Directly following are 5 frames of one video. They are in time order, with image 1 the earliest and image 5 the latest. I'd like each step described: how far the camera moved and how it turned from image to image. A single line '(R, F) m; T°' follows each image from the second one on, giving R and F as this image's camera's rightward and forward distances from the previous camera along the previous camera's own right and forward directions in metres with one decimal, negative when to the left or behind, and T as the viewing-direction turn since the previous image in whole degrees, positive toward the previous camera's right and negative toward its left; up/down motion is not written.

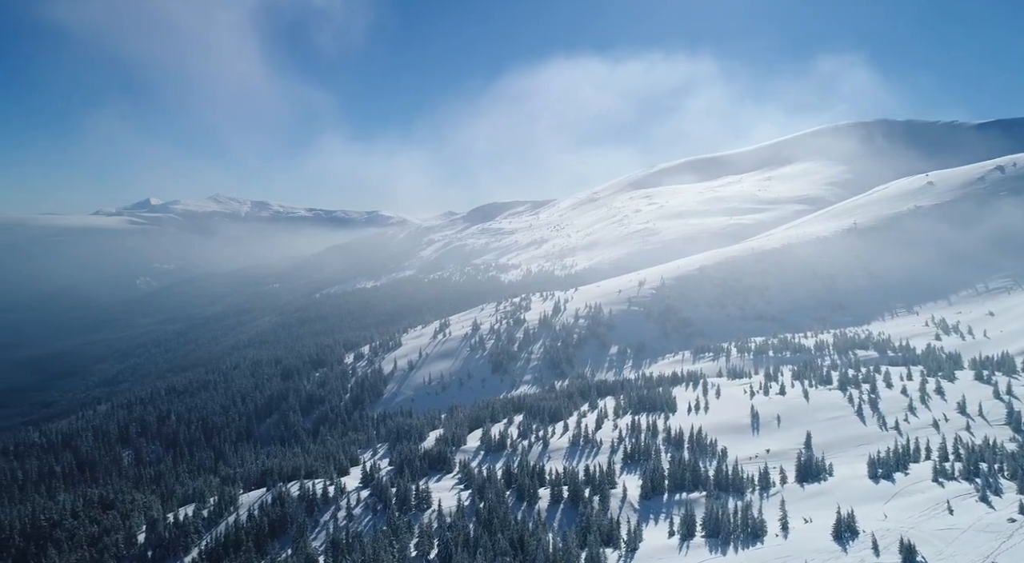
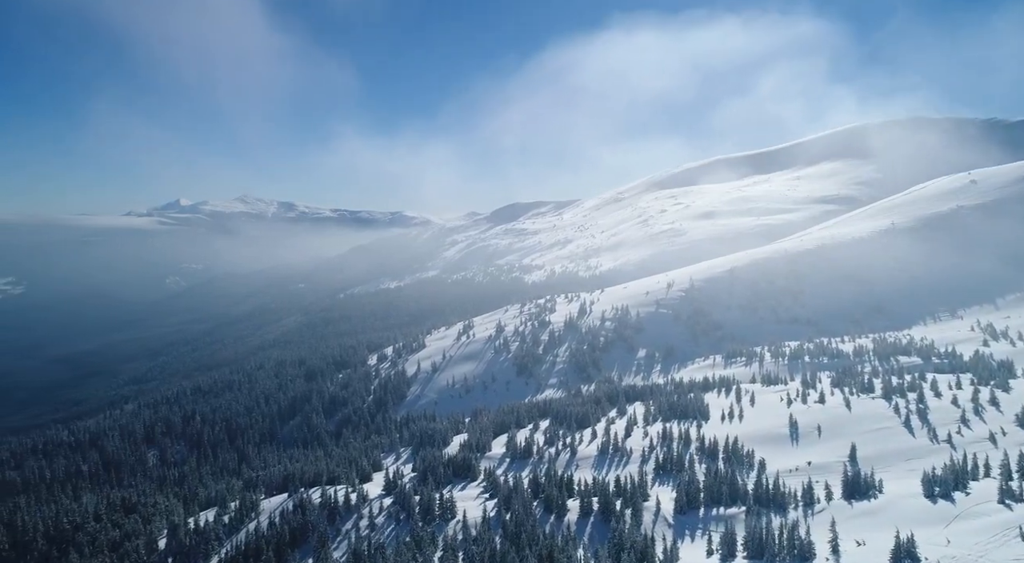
(-0.3, +1.9) m; -2°
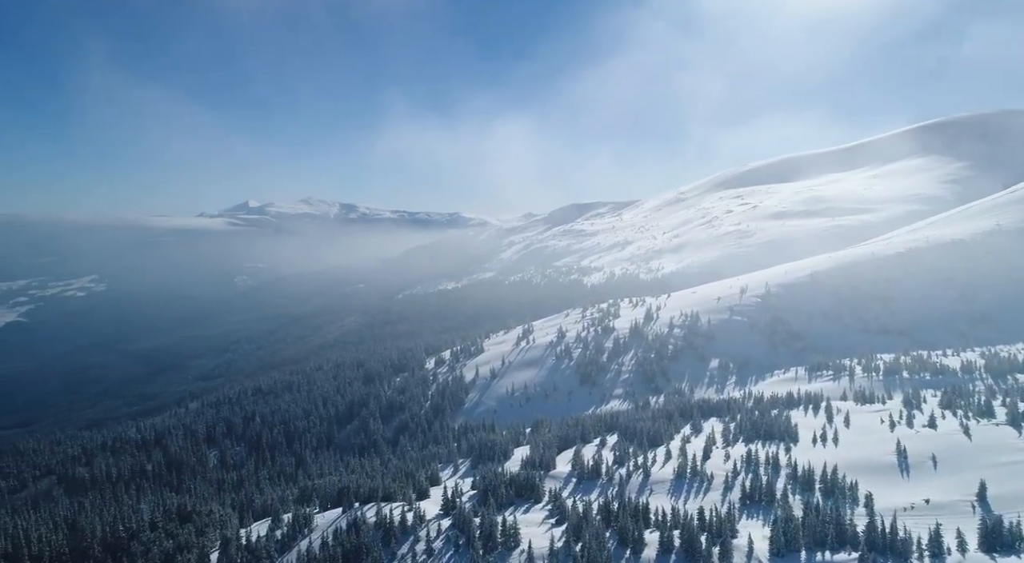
(-0.9, +4.5) m; -4°
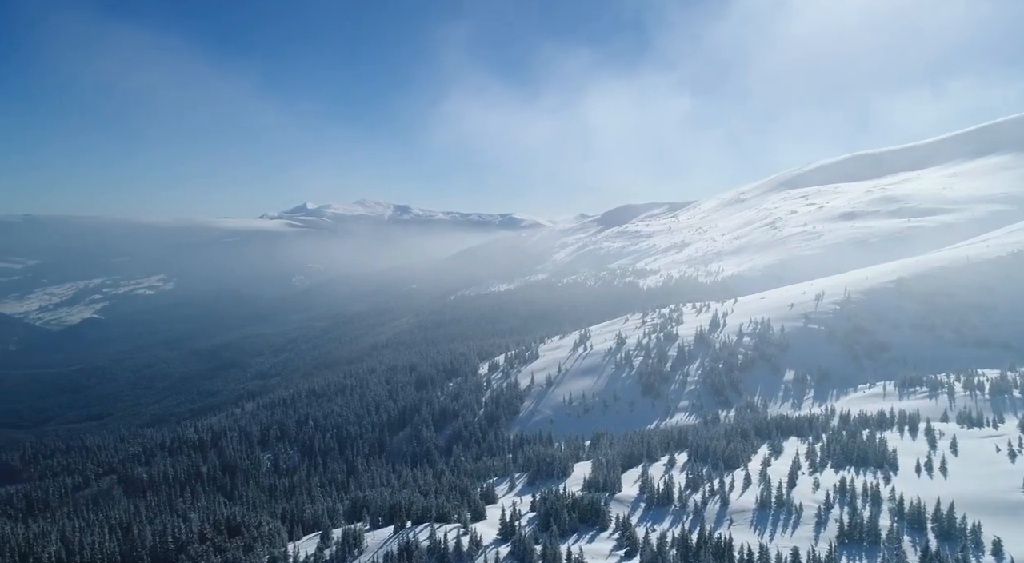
(-0.9, +4.4) m; -4°
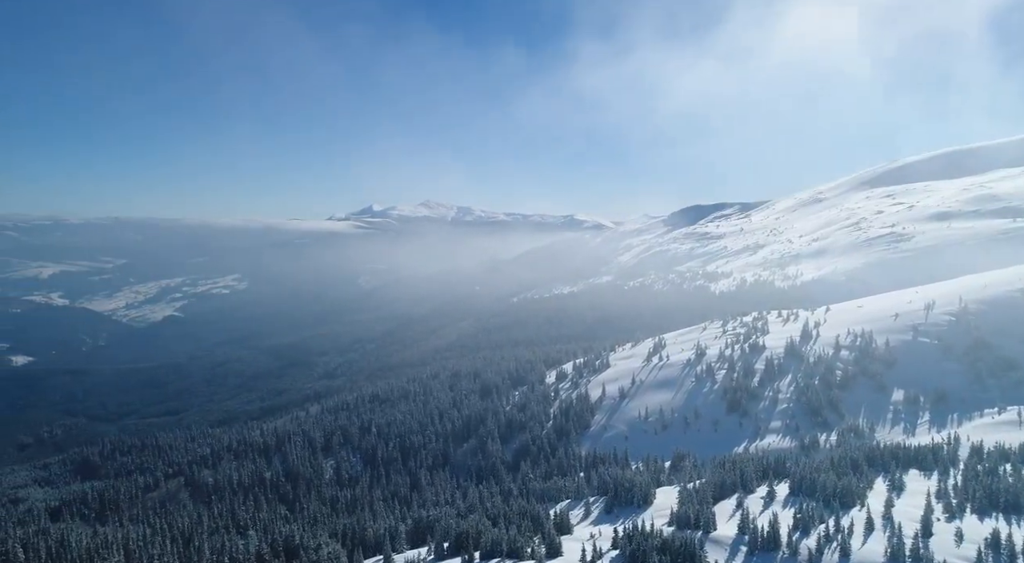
(-1.4, +6.1) m; -5°
